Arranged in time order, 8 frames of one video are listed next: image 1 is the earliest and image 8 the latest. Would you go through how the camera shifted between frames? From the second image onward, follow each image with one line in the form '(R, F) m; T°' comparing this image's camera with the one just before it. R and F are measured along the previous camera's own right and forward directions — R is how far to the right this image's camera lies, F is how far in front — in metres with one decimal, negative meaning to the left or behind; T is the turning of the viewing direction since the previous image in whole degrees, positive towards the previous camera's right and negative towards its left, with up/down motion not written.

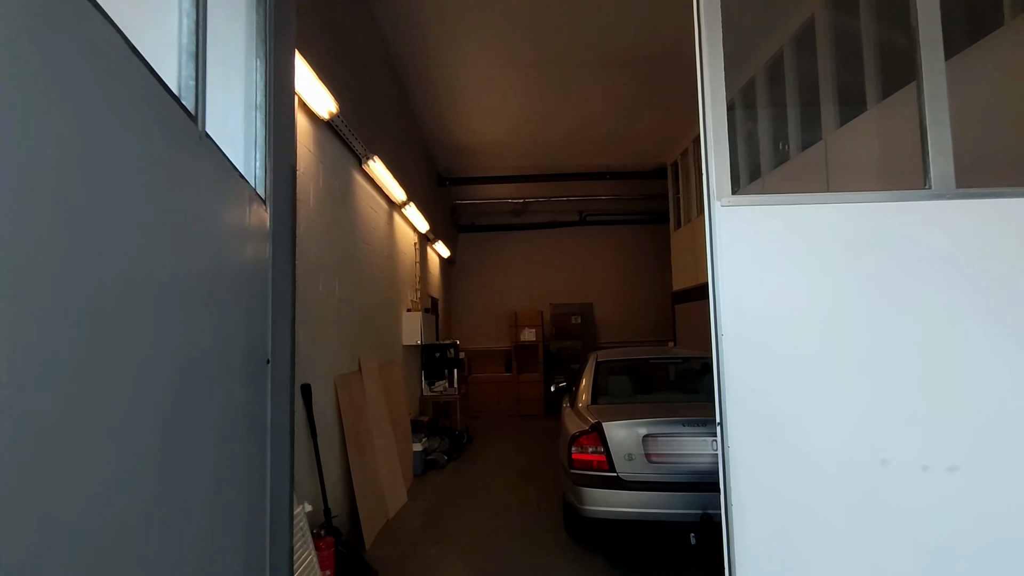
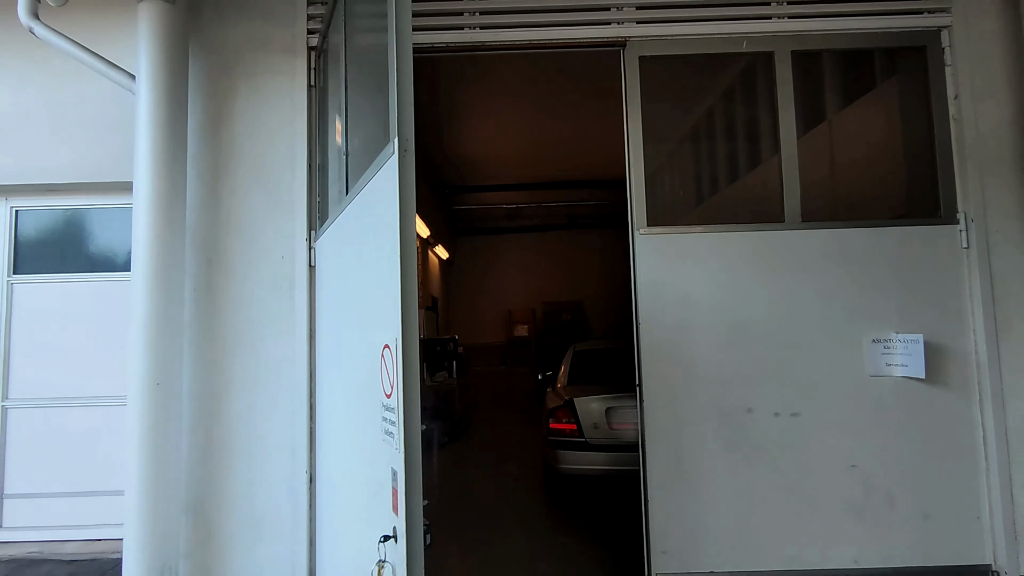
(+0.1, -0.8) m; 0°
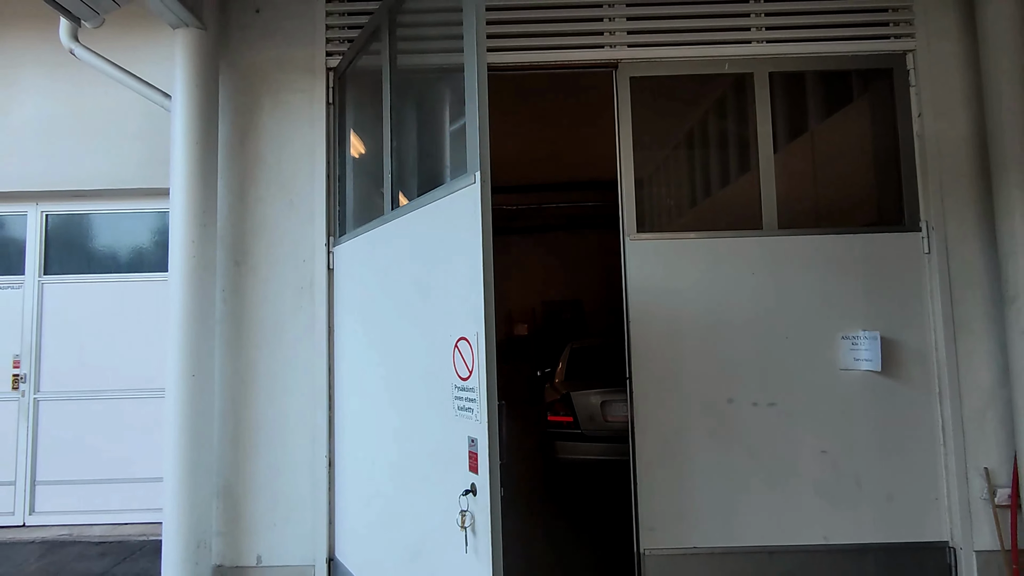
(0.0, -0.2) m; 0°
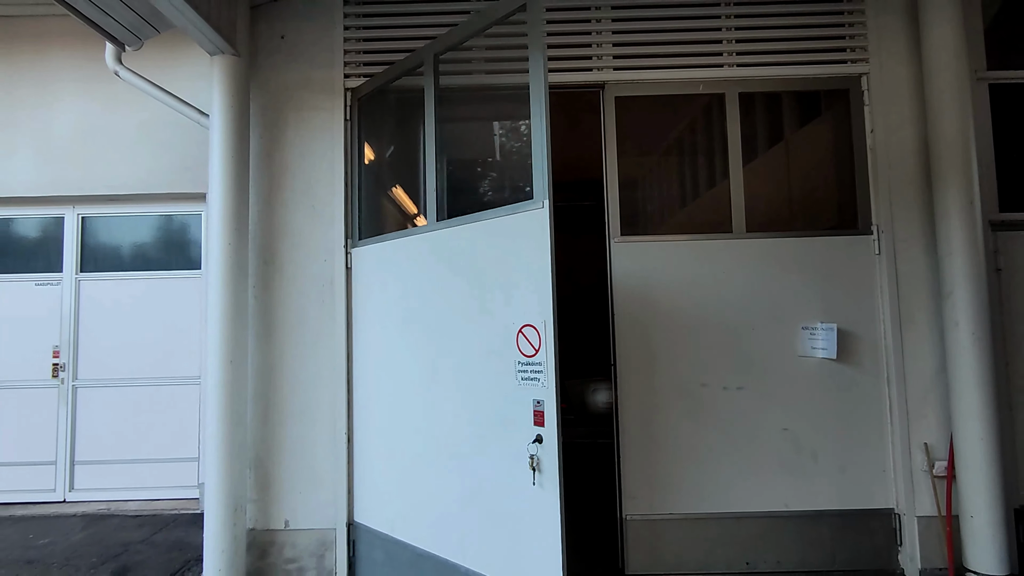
(0.0, -0.3) m; 0°
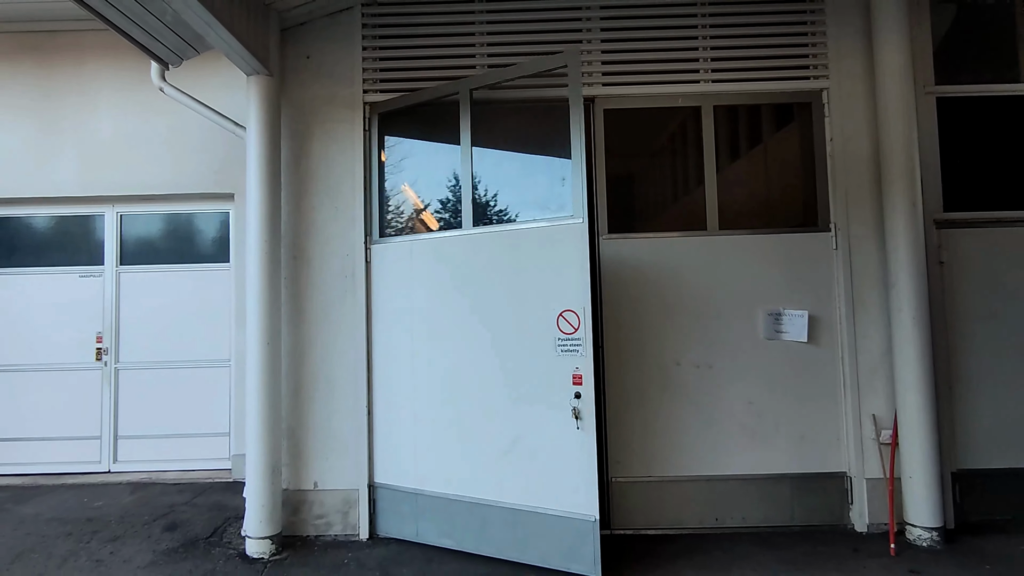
(0.0, -0.4) m; 0°
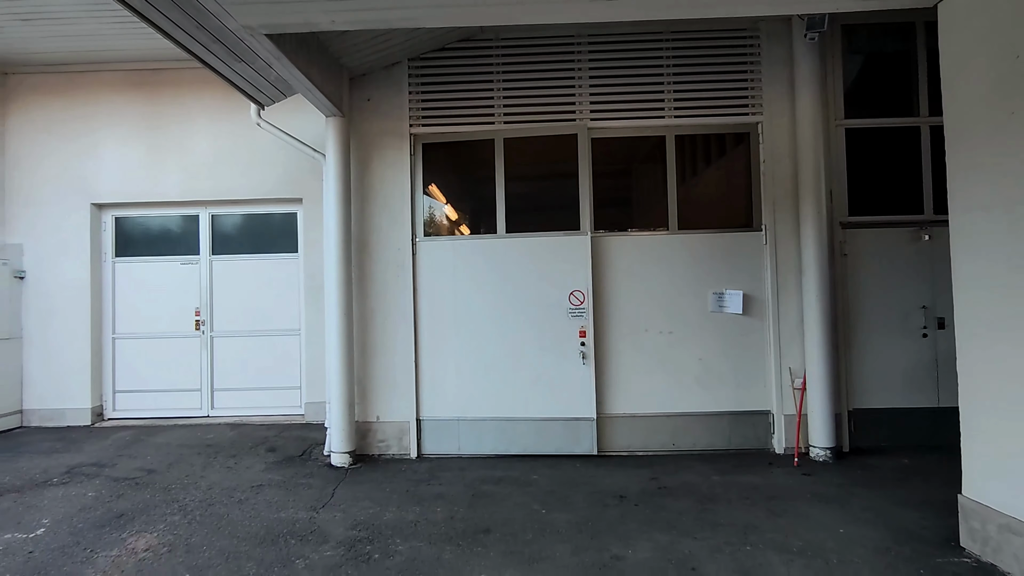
(0.0, -1.2) m; -1°
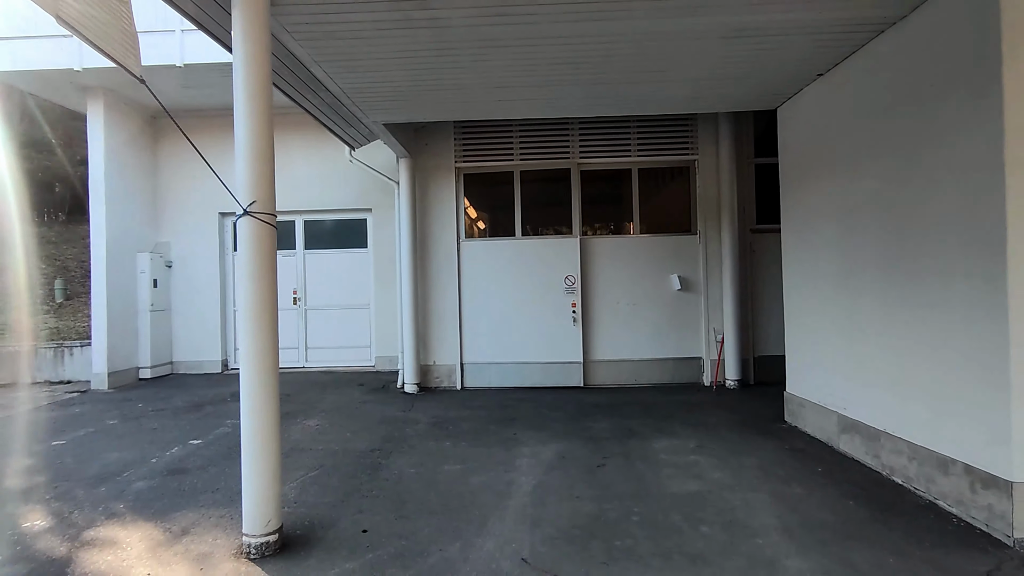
(-0.1, -2.1) m; 0°
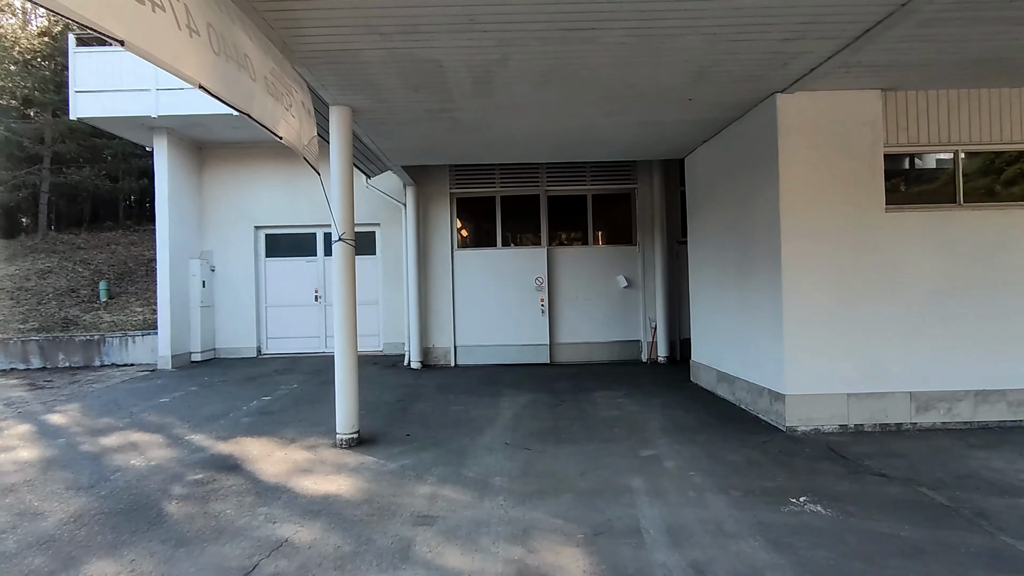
(-0.1, -1.9) m; +2°
